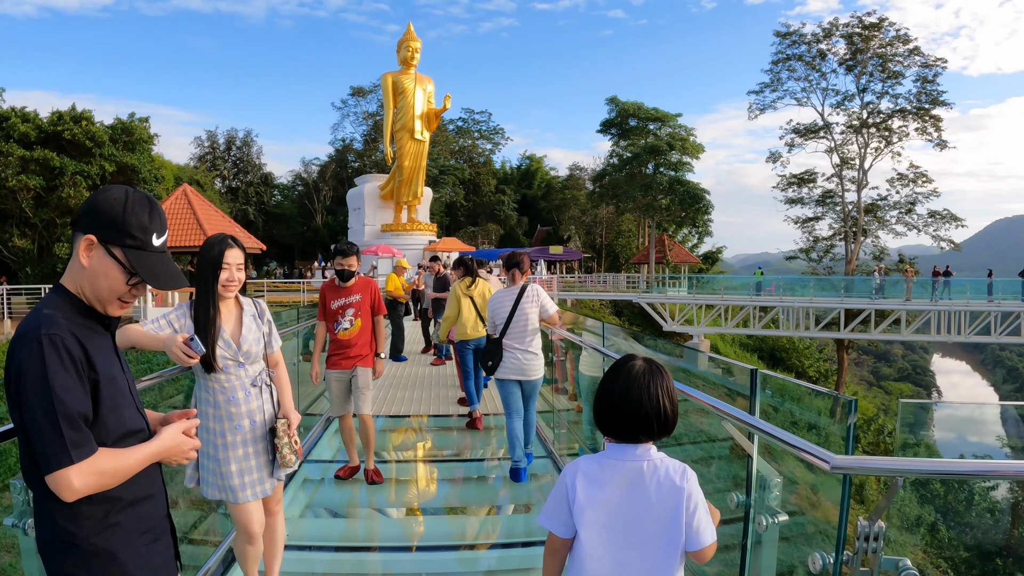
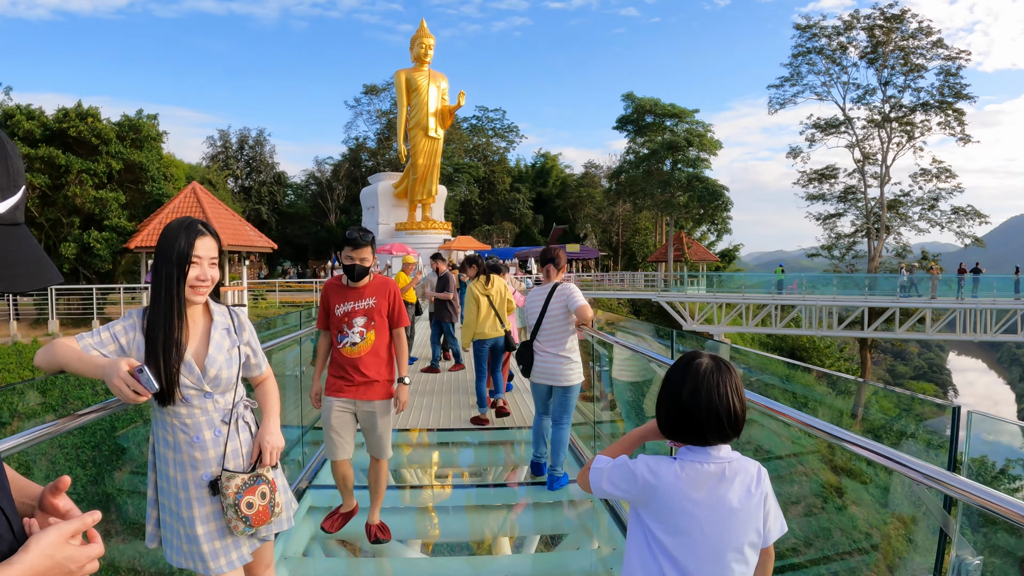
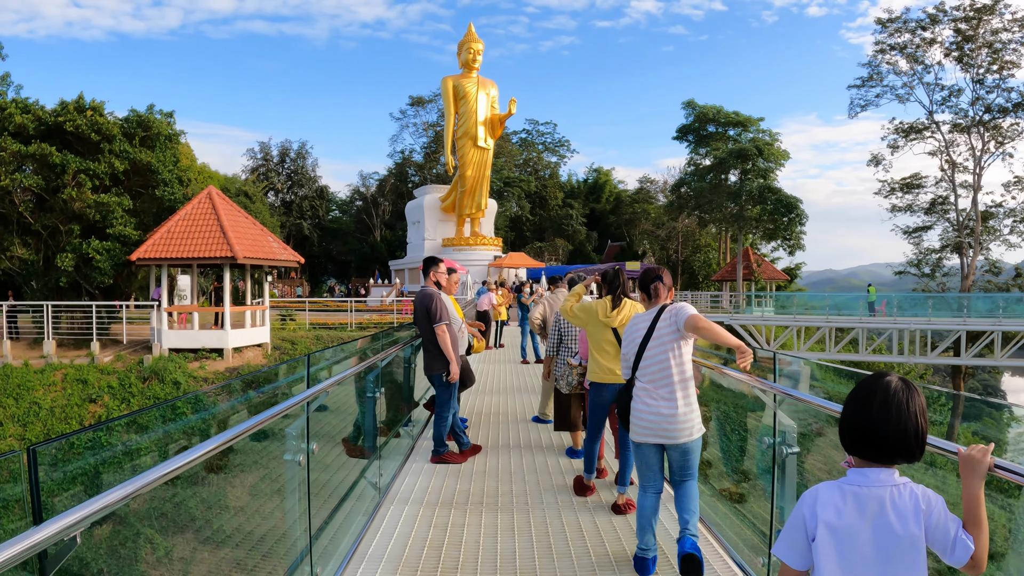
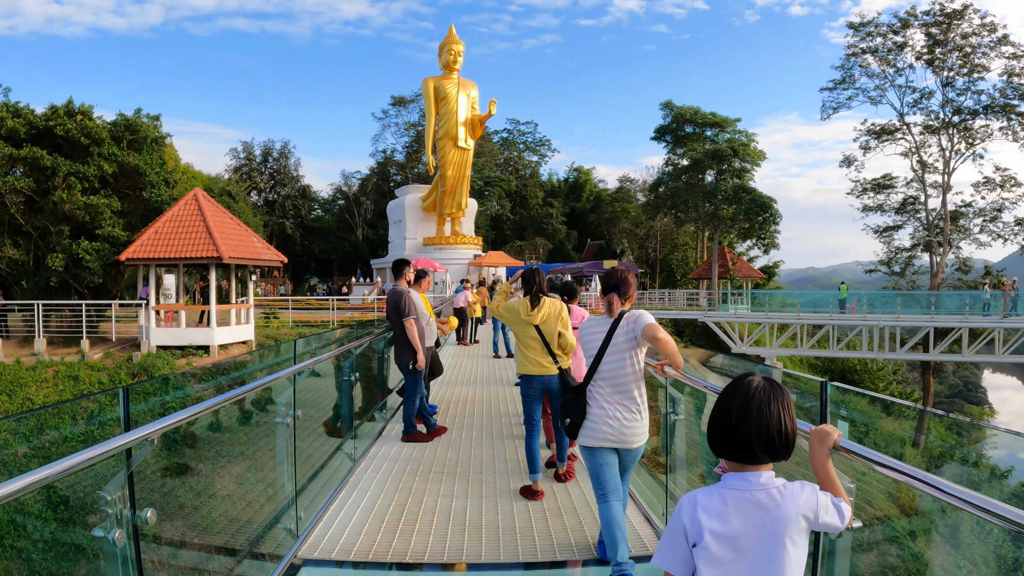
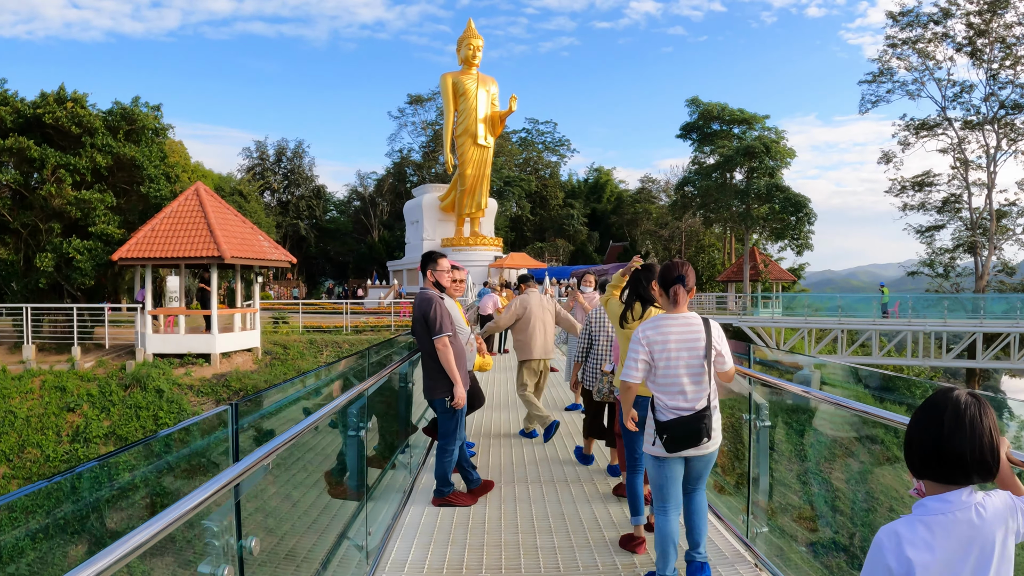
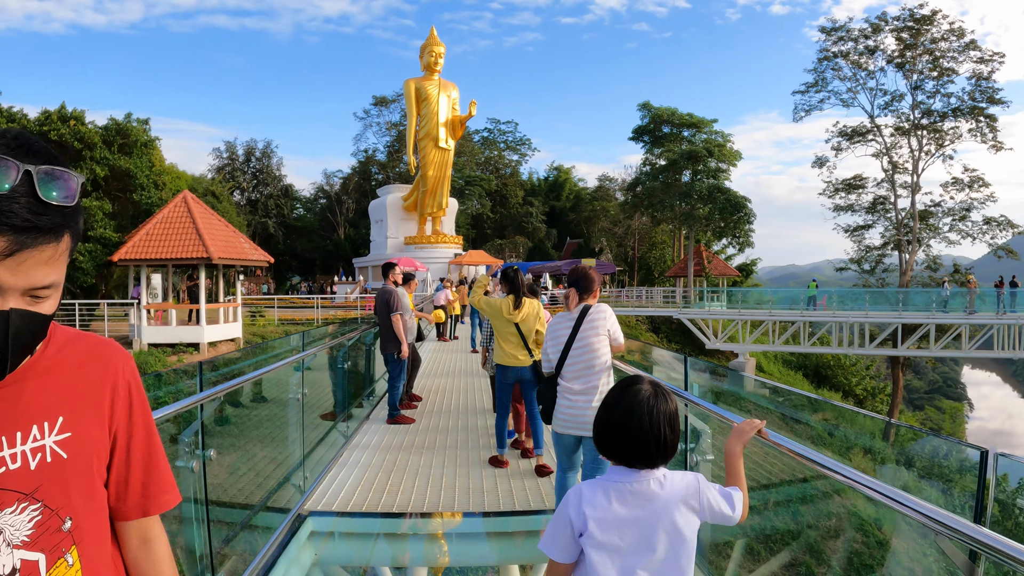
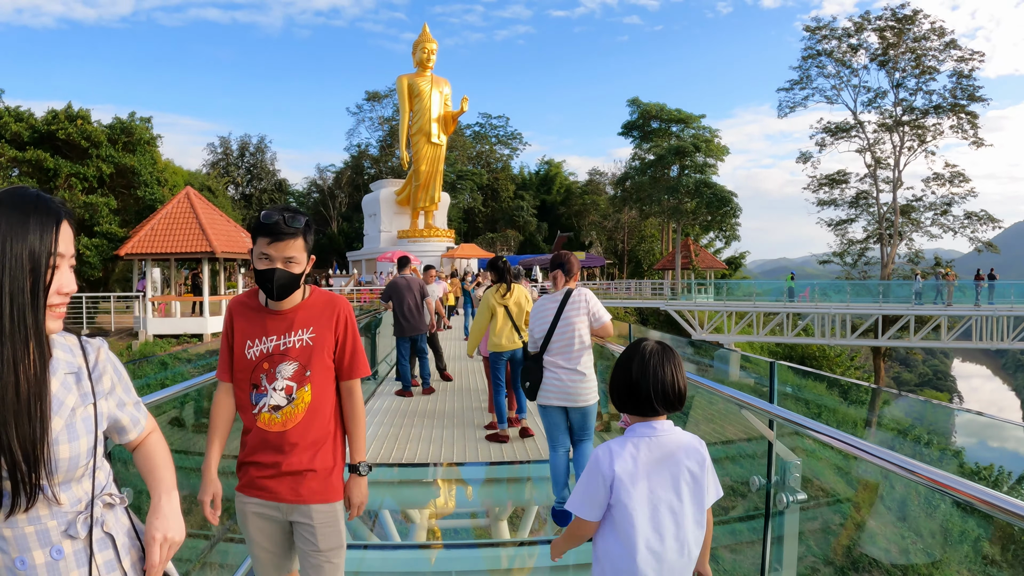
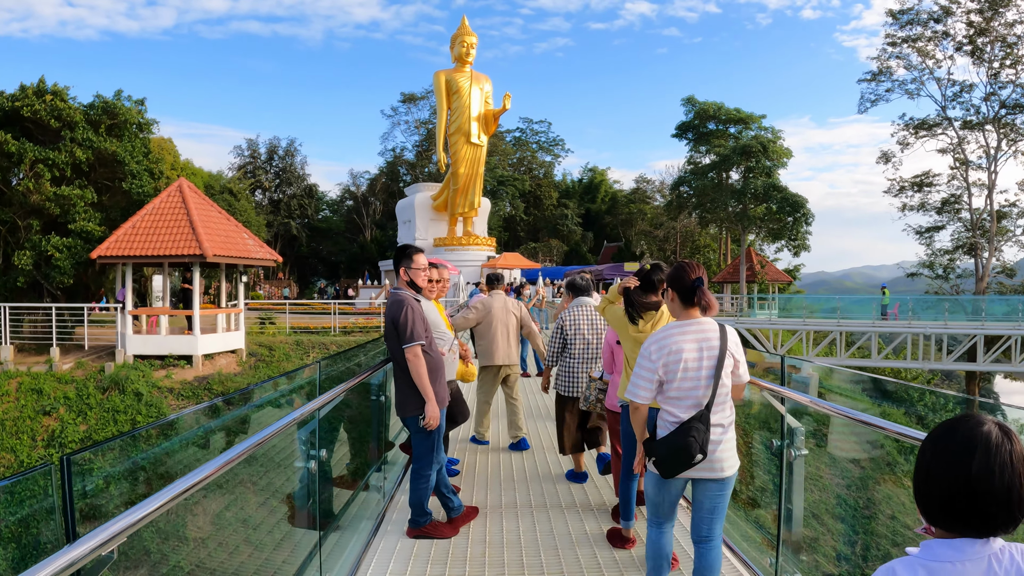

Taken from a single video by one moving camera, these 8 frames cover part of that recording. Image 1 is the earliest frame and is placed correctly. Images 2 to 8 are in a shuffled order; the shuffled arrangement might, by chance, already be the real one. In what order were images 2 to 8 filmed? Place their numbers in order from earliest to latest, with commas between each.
2, 7, 6, 4, 3, 5, 8
